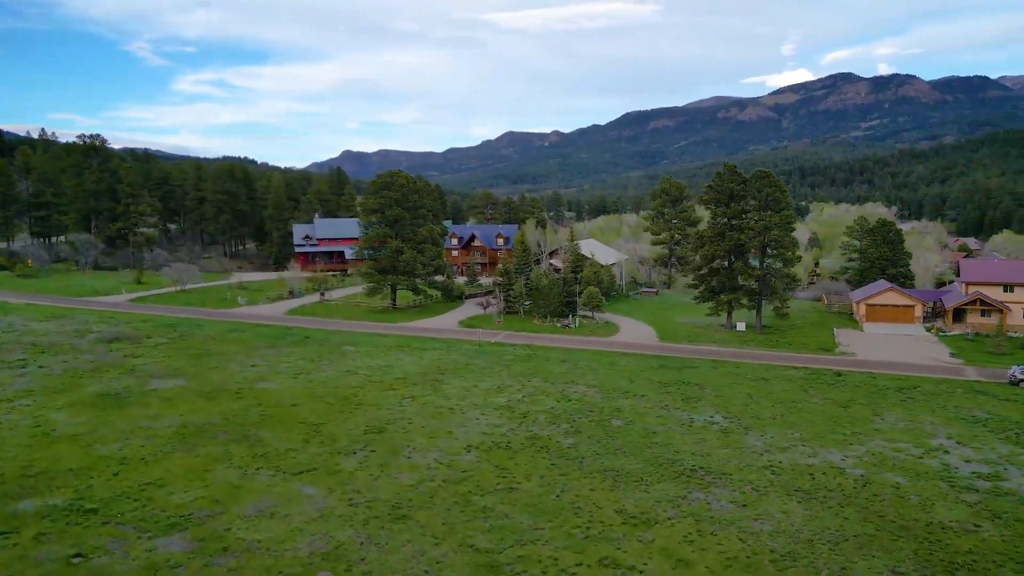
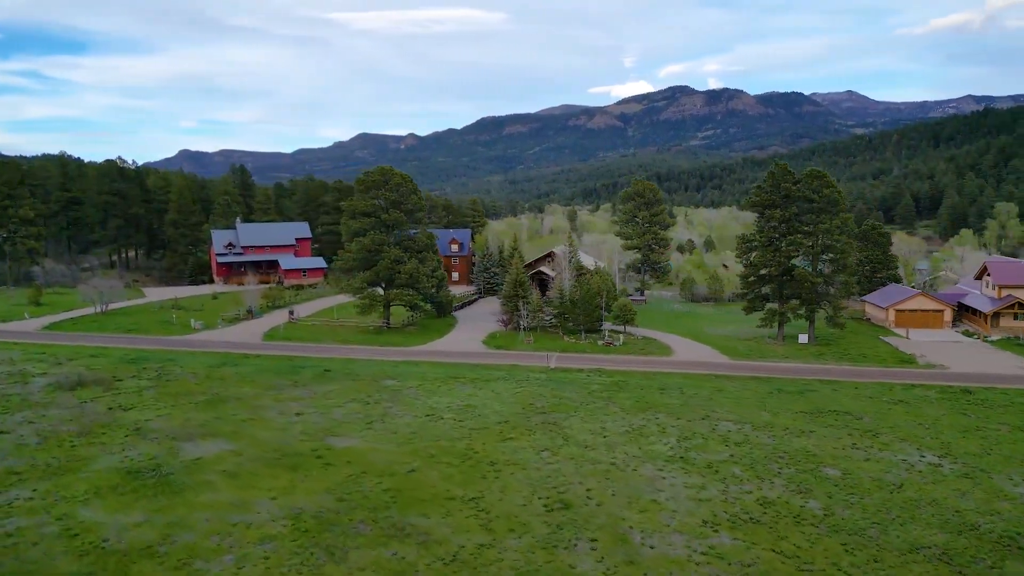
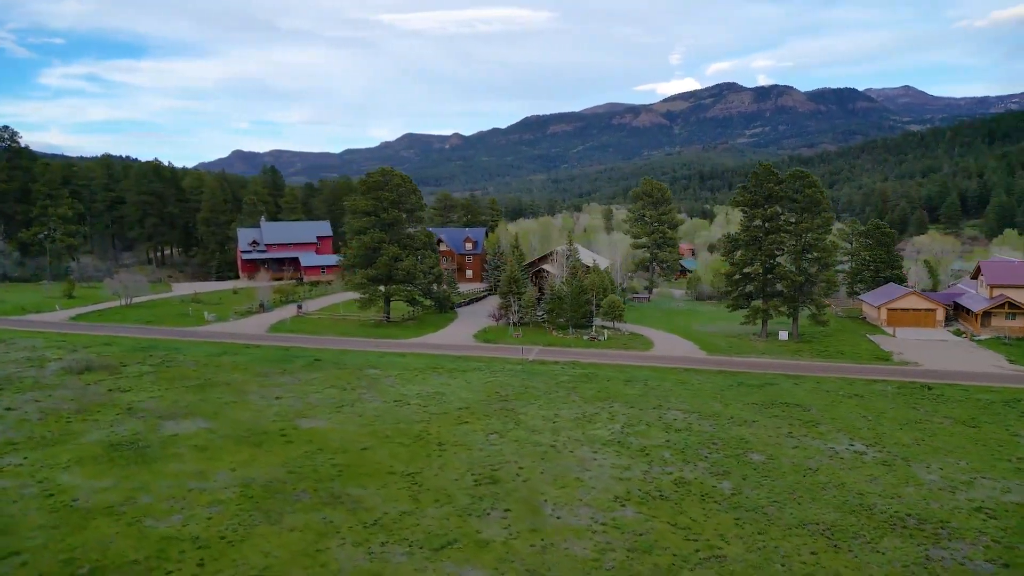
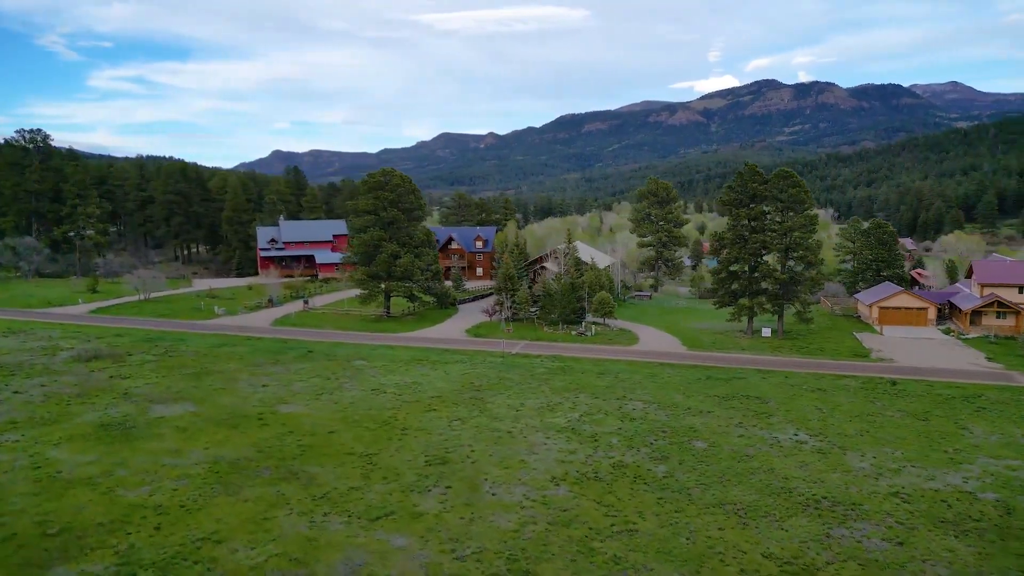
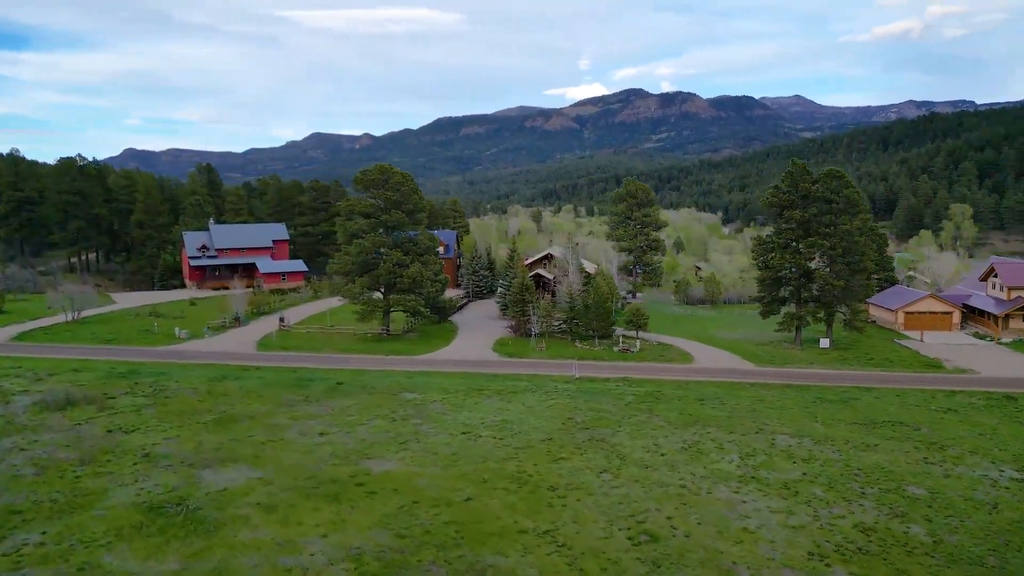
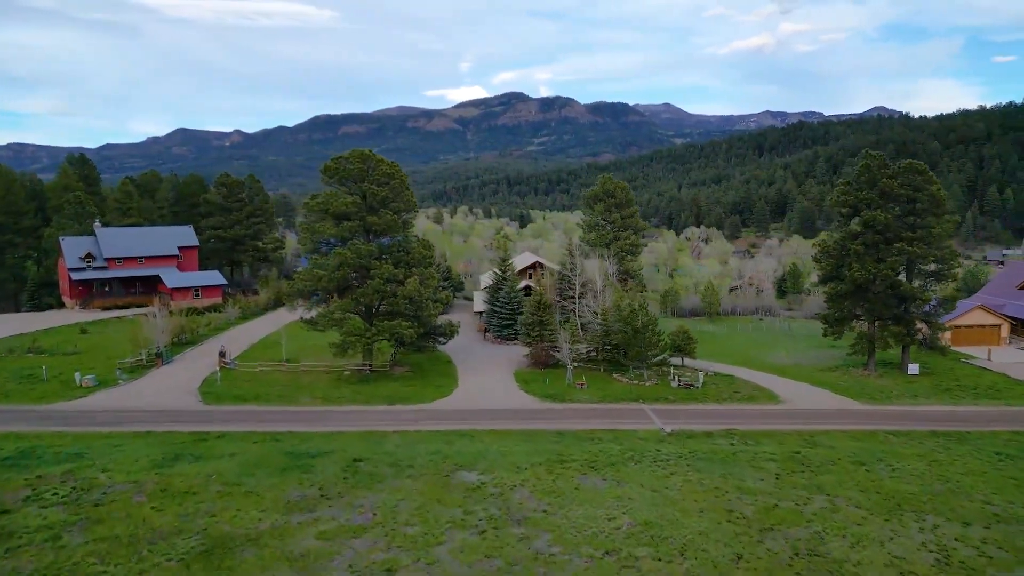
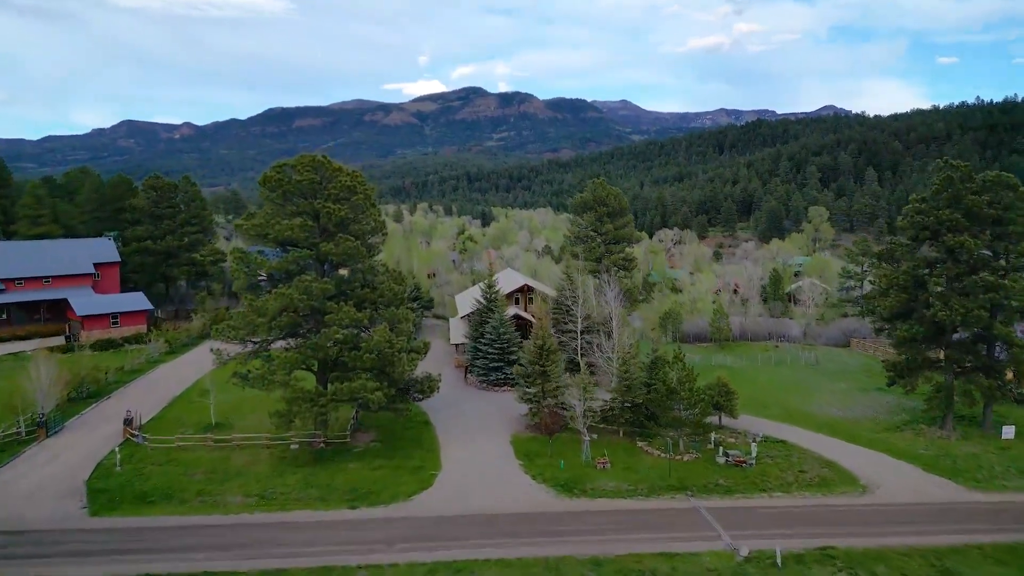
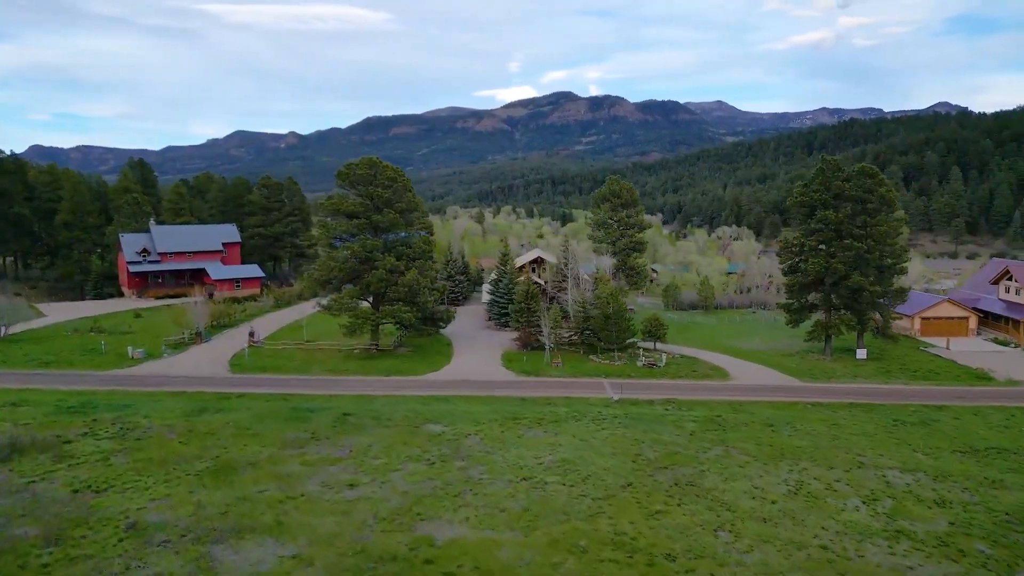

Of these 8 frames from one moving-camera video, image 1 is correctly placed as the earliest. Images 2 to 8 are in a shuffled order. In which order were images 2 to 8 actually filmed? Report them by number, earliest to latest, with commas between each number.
4, 3, 2, 5, 8, 6, 7
